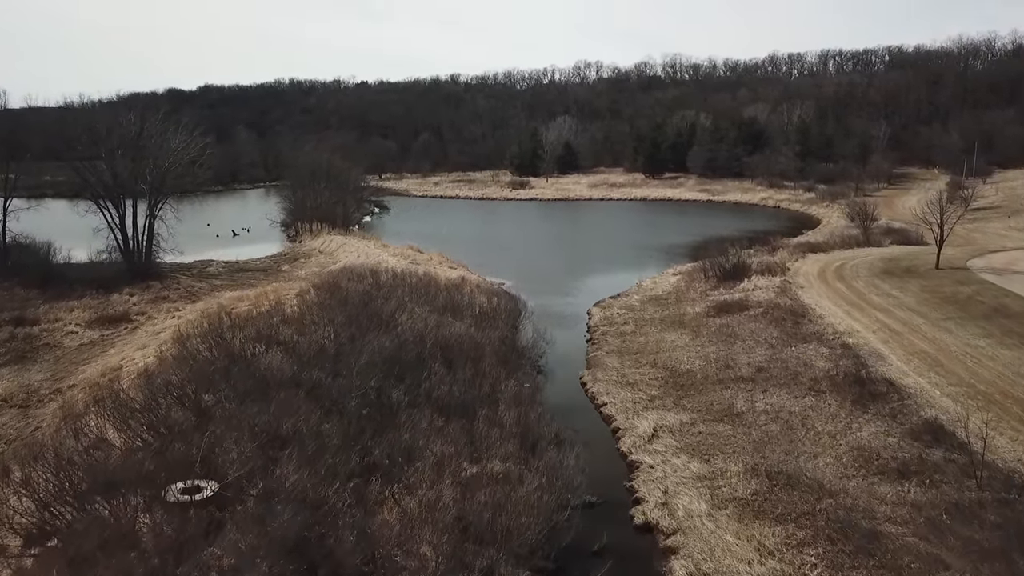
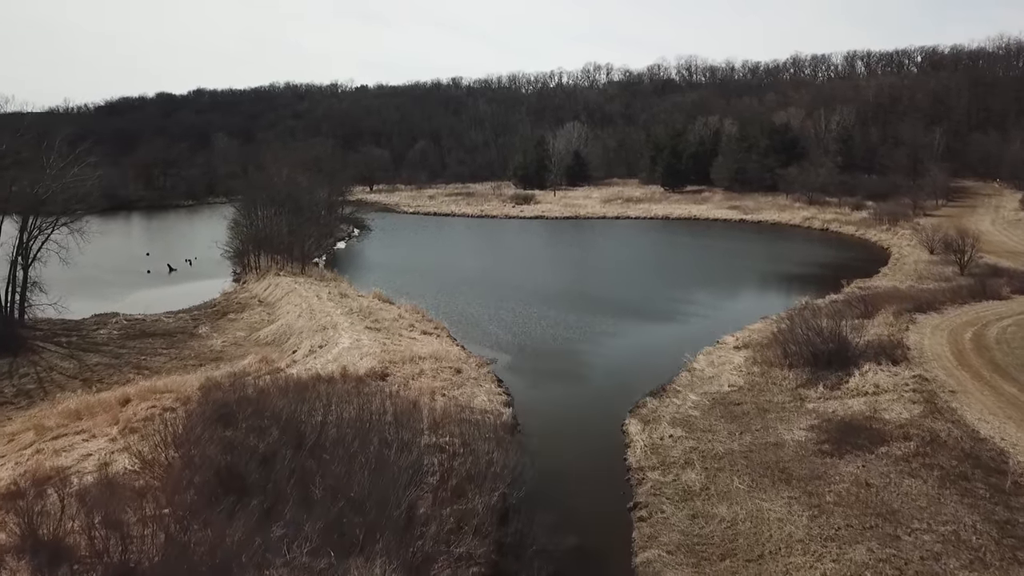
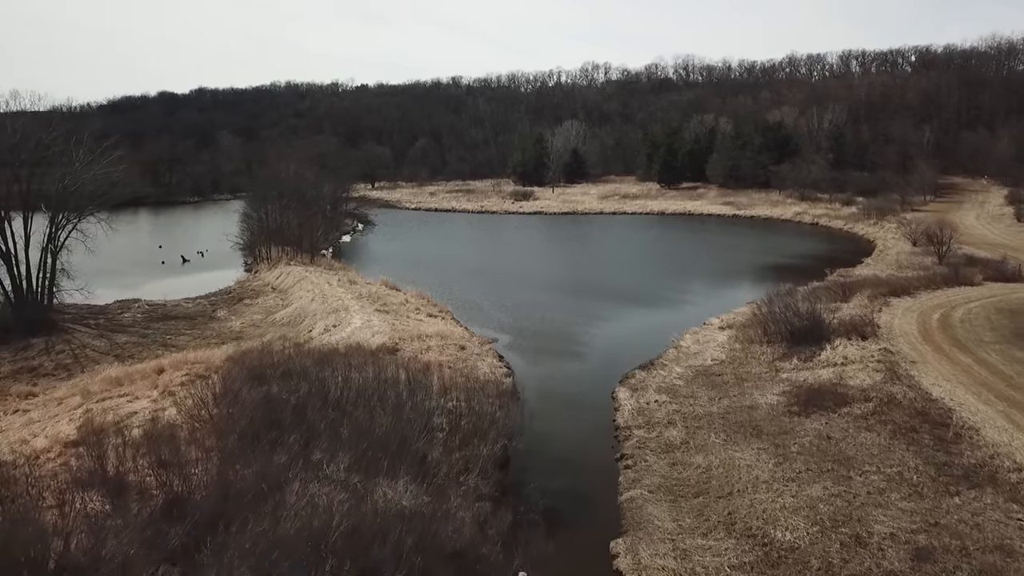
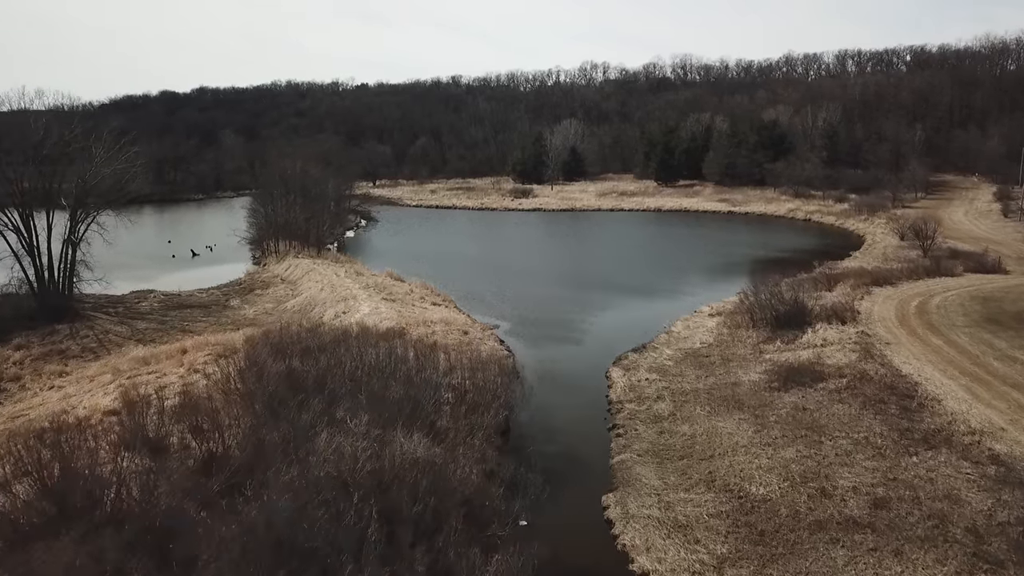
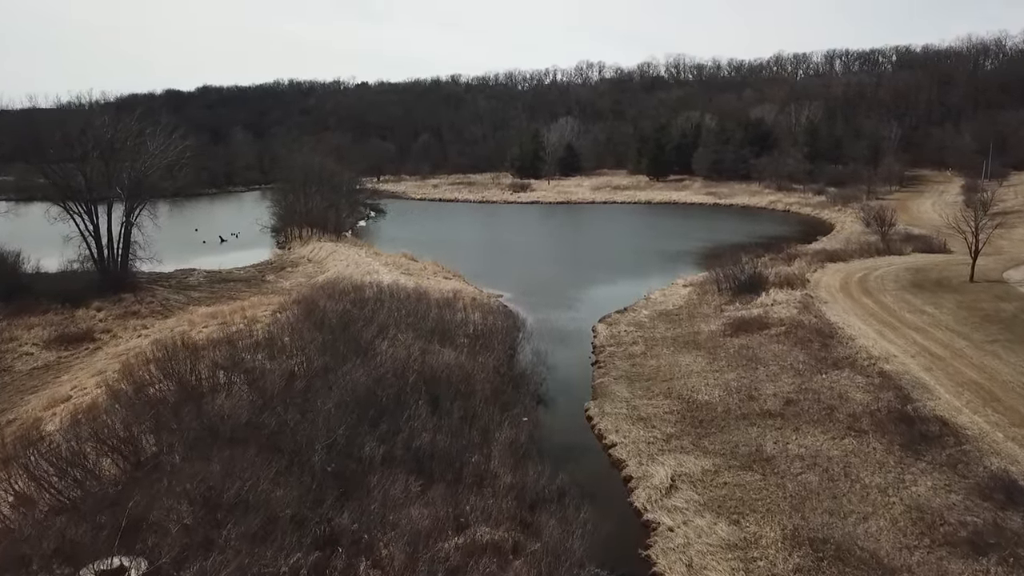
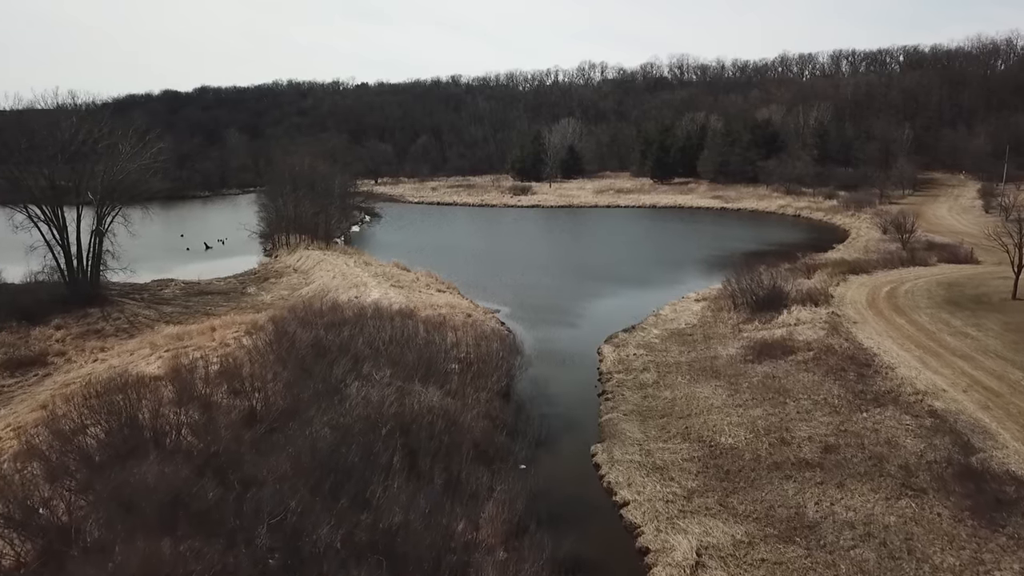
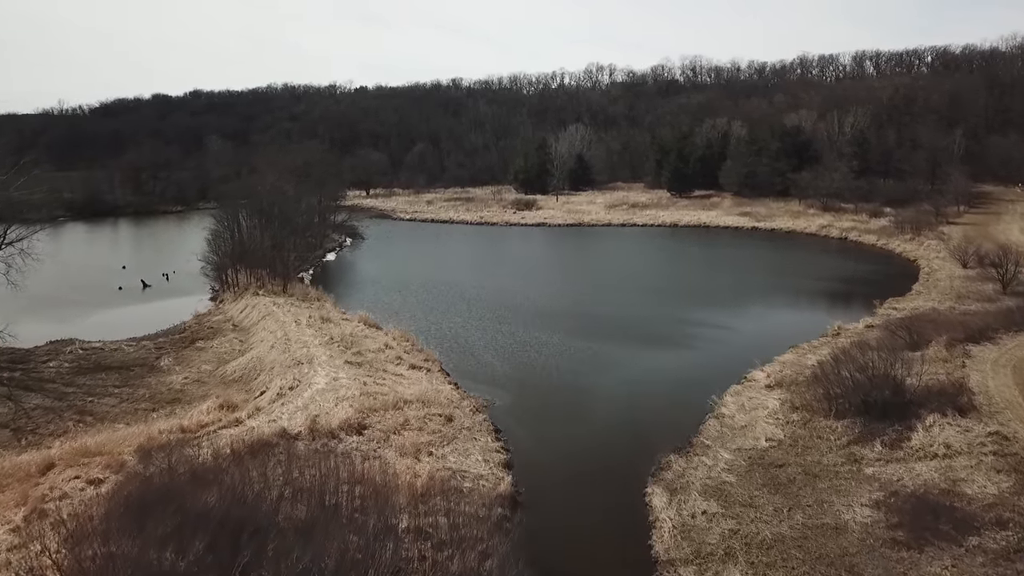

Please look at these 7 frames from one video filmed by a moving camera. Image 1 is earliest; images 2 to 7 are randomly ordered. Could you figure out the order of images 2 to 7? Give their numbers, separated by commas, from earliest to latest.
5, 6, 4, 3, 2, 7
